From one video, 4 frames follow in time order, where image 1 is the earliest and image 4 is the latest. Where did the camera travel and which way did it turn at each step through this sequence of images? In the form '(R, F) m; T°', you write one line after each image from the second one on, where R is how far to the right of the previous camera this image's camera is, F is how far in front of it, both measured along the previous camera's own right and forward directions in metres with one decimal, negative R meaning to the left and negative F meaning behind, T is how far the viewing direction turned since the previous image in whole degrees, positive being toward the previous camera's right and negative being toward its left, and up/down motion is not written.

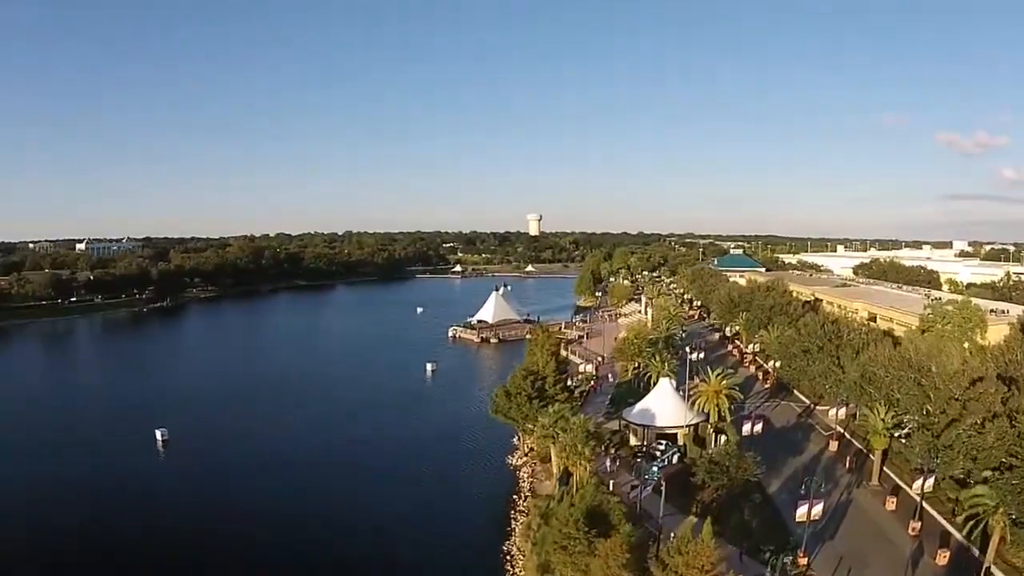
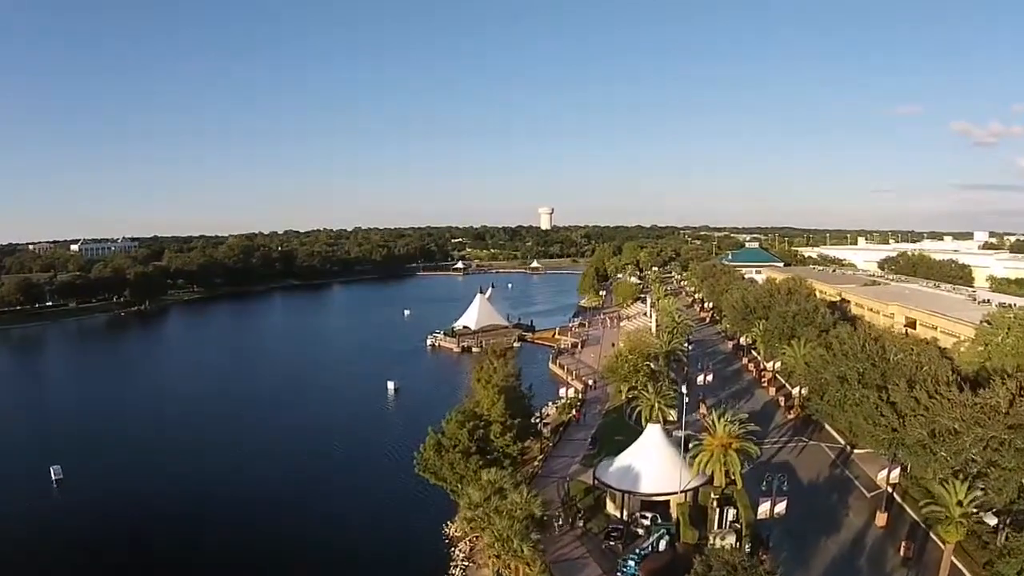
(+2.2, +6.6) m; -1°
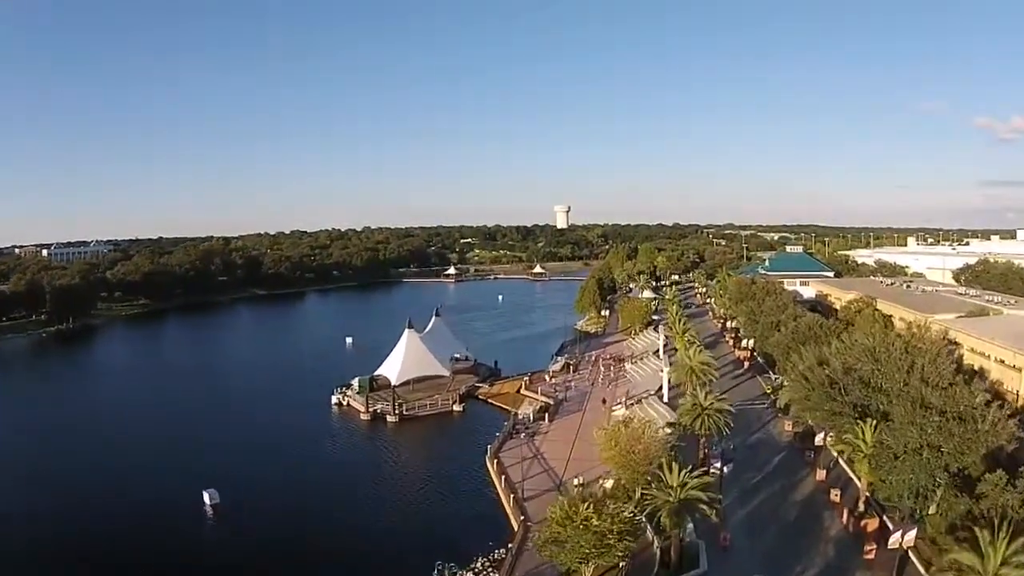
(+4.1, +17.2) m; -2°
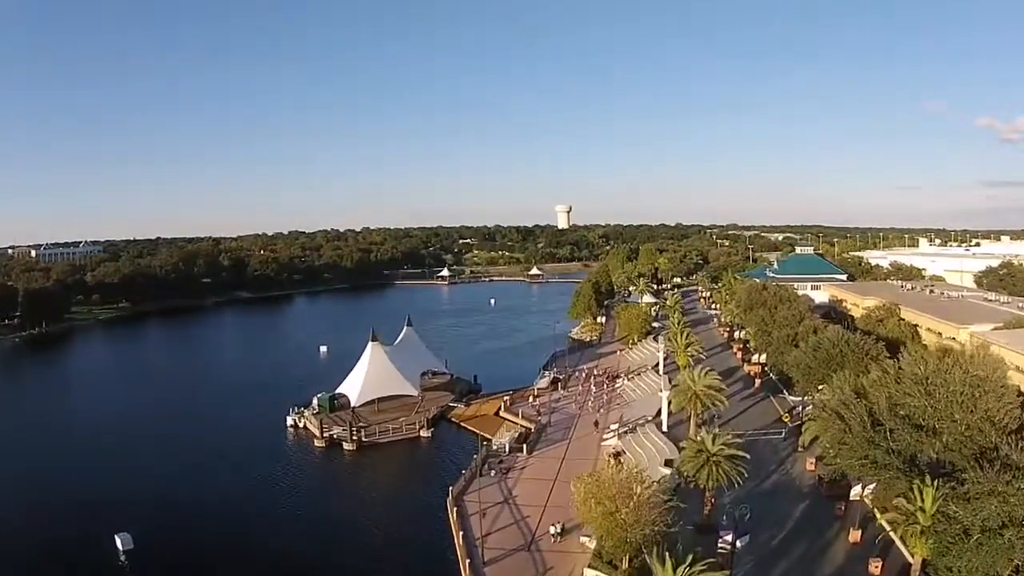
(+1.1, +4.5) m; 0°
